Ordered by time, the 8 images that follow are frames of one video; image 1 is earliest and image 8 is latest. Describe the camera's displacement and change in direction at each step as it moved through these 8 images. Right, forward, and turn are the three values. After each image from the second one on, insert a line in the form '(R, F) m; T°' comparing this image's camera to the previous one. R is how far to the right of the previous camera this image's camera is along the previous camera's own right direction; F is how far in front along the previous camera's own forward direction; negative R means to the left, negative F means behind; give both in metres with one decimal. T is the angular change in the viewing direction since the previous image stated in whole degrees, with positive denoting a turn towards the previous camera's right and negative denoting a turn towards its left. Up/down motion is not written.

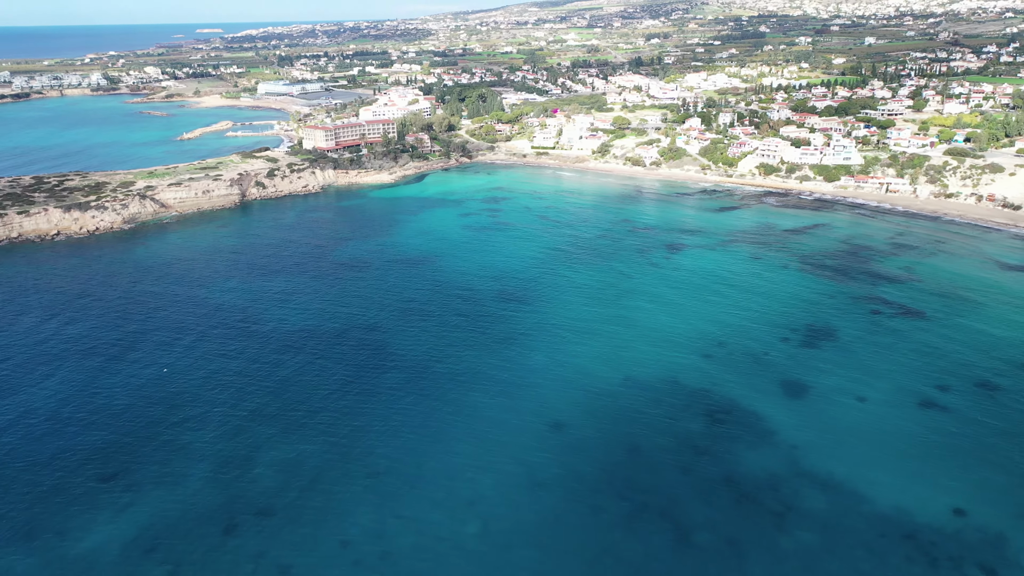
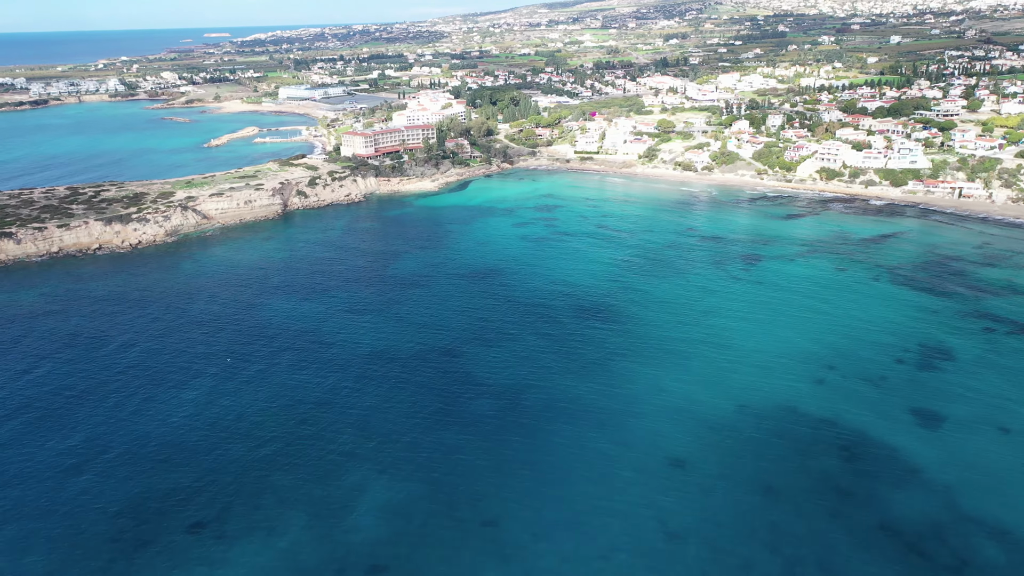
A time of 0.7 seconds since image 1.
(-5.4, +3.8) m; 0°
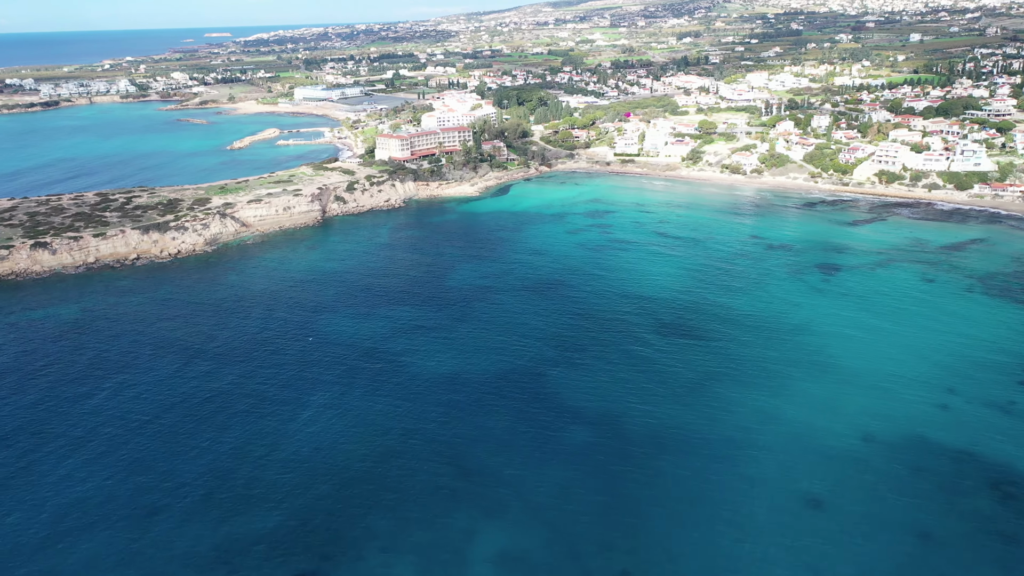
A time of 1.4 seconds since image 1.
(-5.4, +3.7) m; 0°
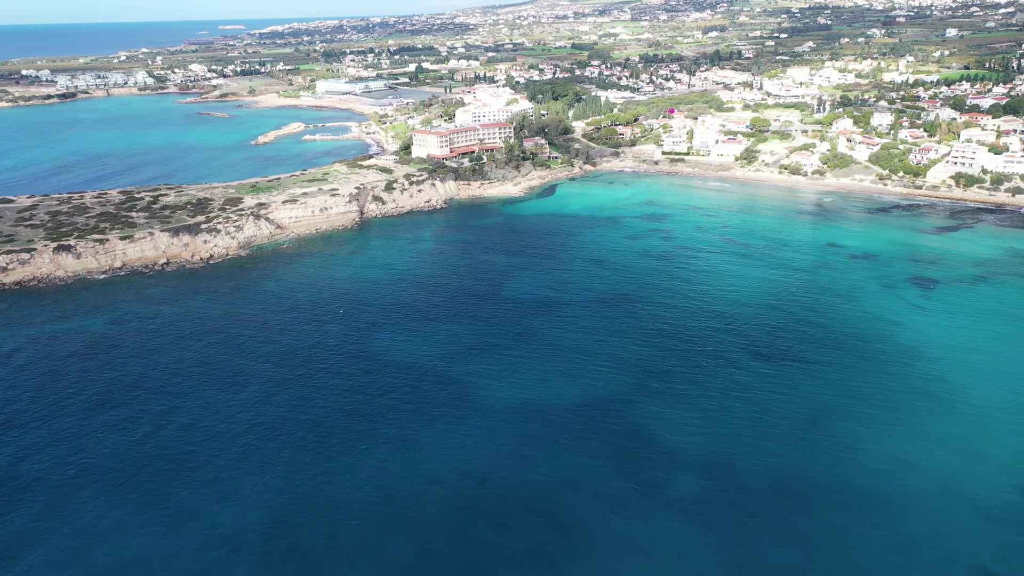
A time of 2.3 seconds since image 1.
(-4.2, +5.7) m; -1°
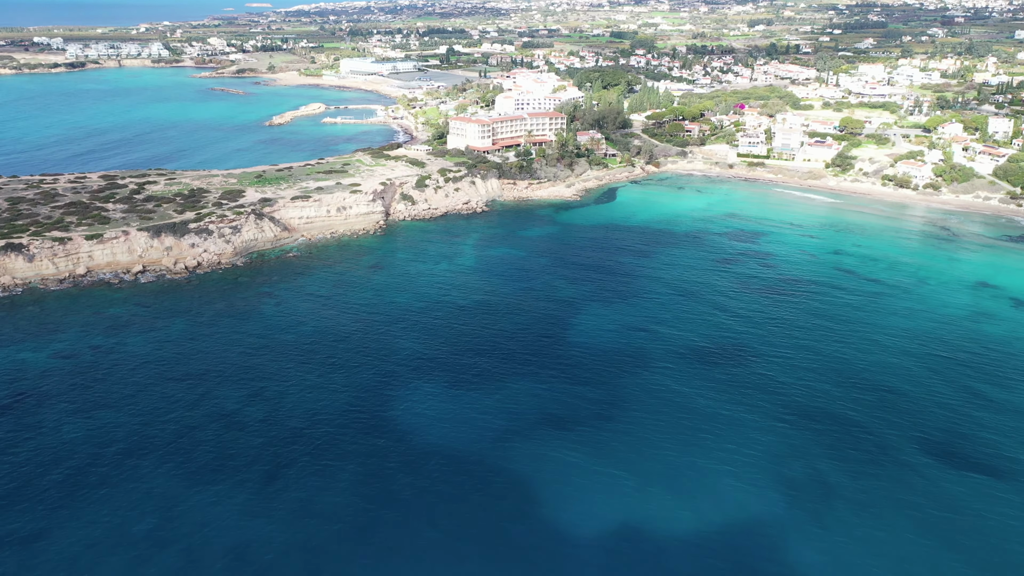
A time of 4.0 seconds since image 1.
(-3.3, +14.9) m; -1°
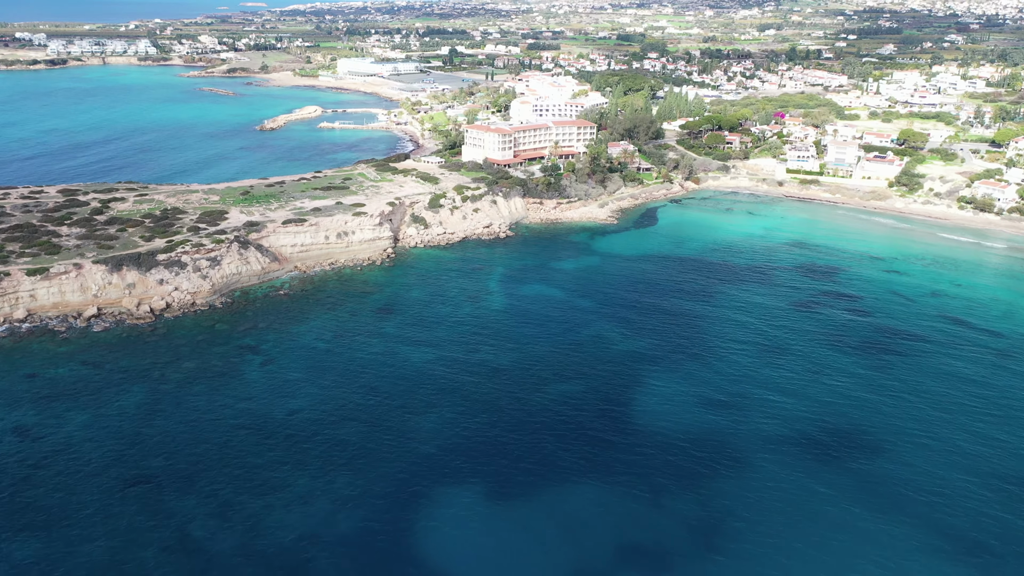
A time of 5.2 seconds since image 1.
(-2.7, +10.6) m; 0°
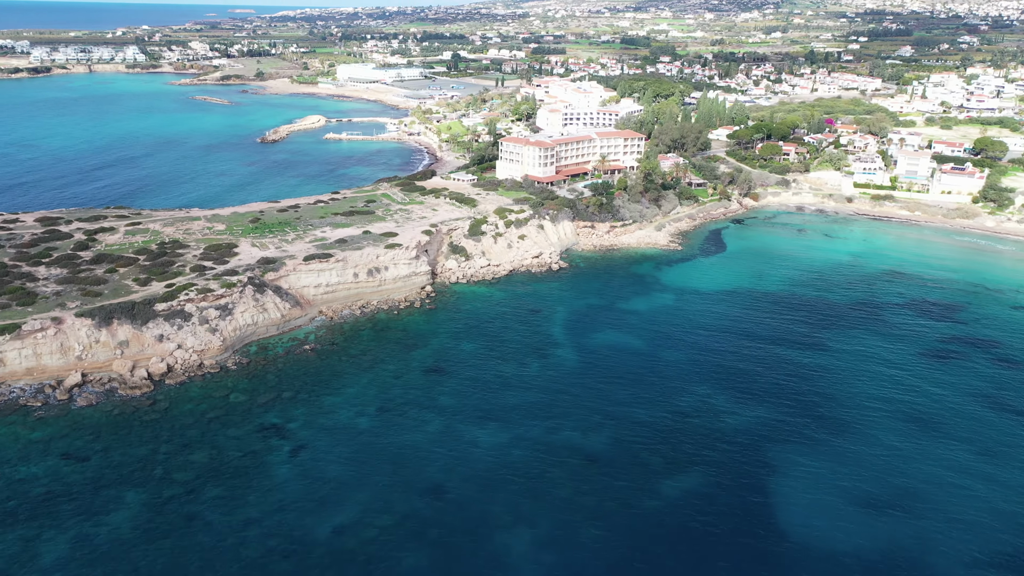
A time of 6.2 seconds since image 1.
(-4.3, +8.9) m; +1°
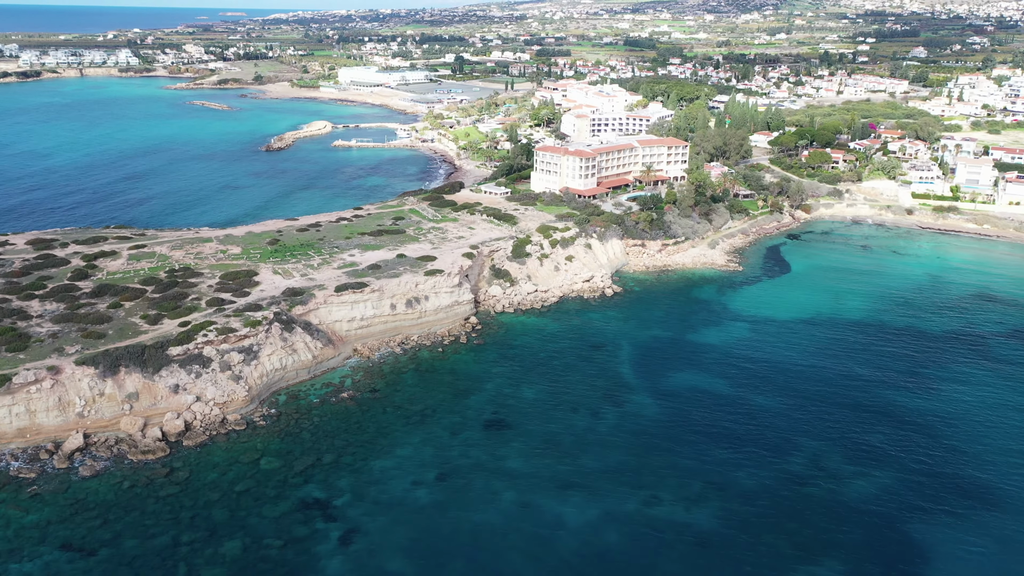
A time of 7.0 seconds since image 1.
(-3.4, +5.7) m; +1°
